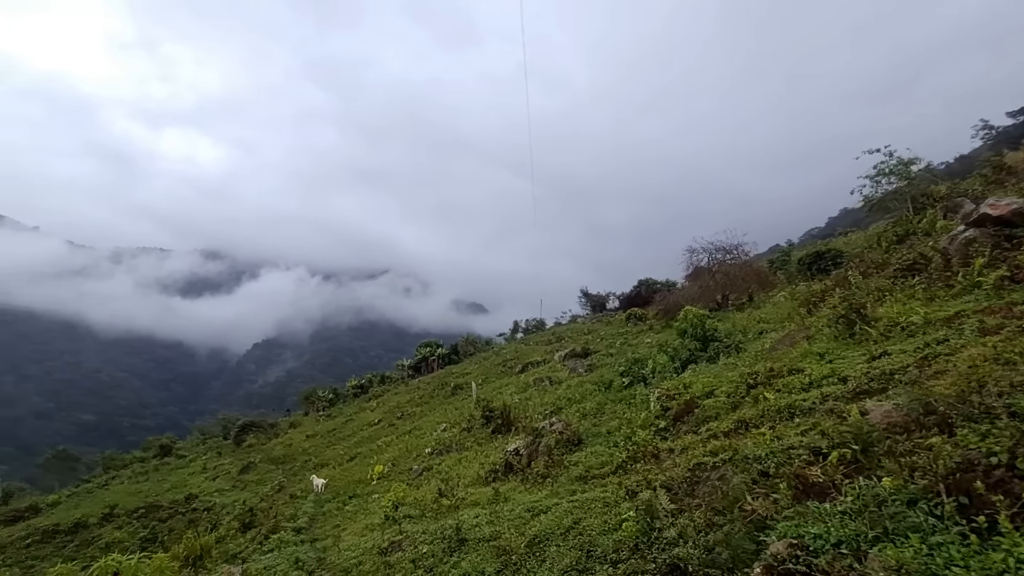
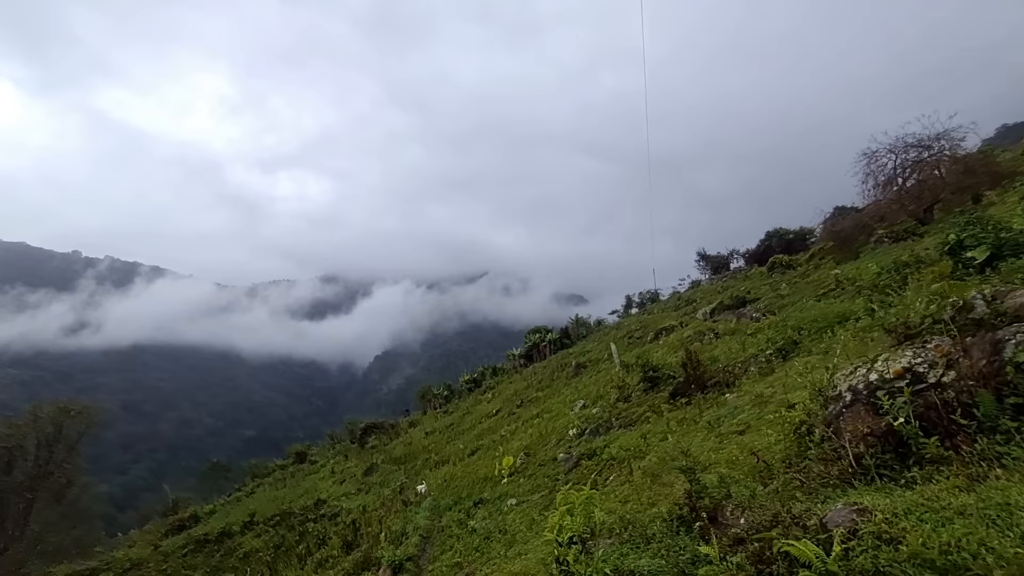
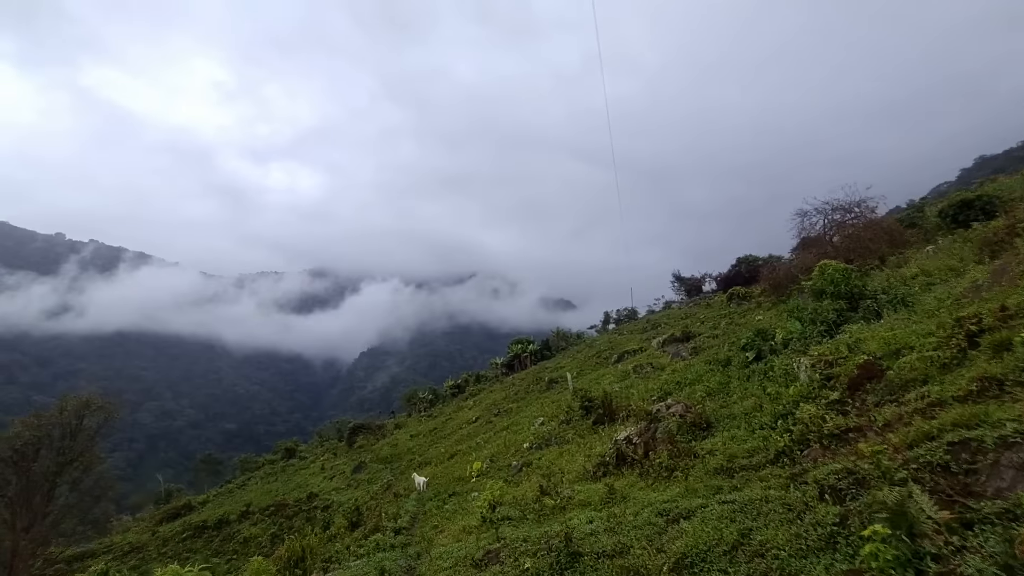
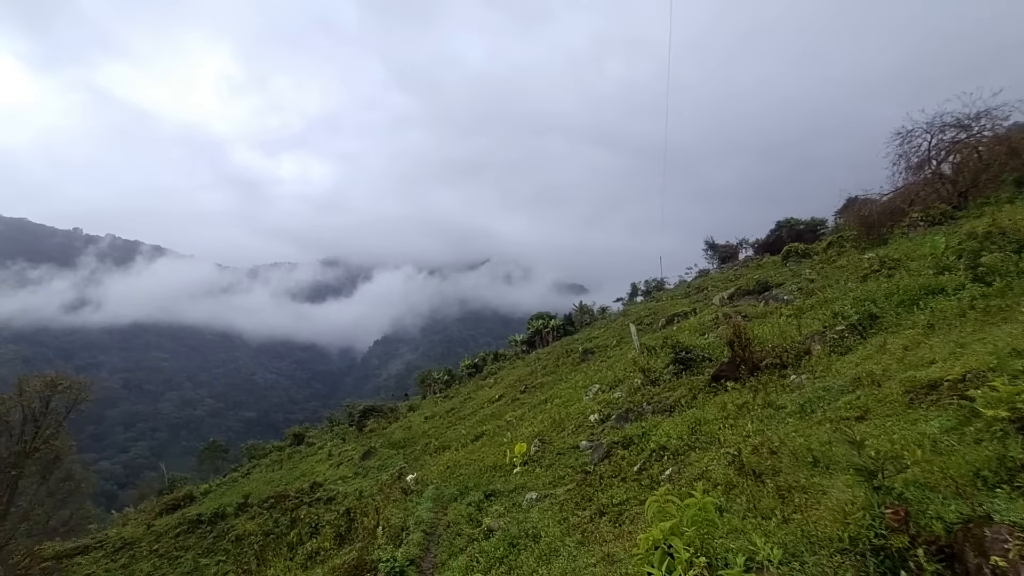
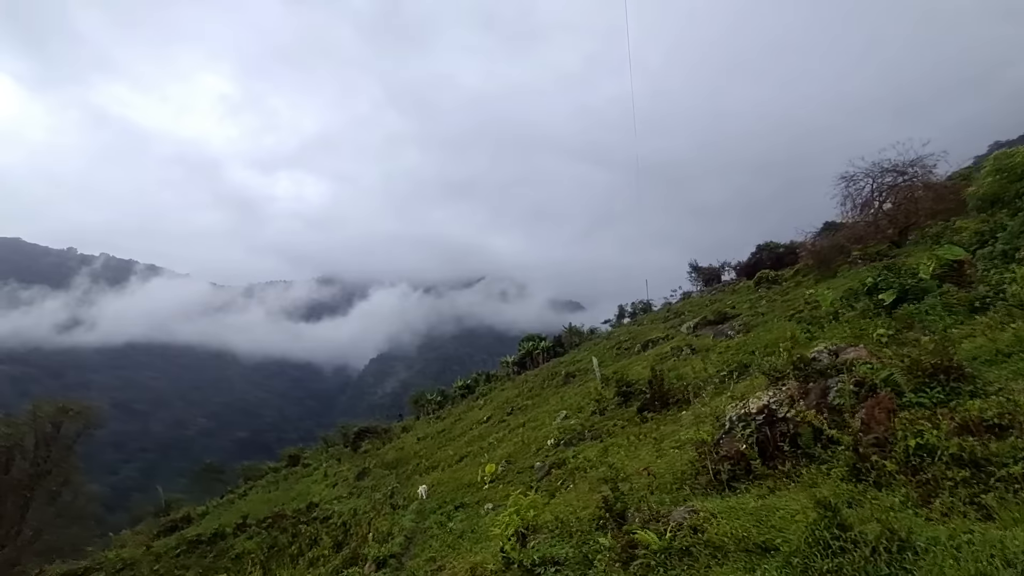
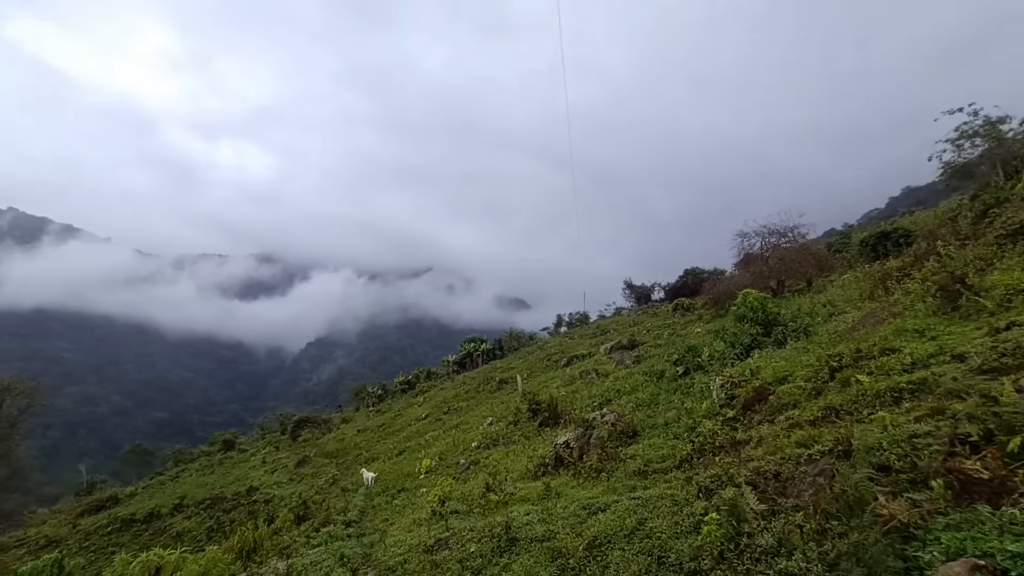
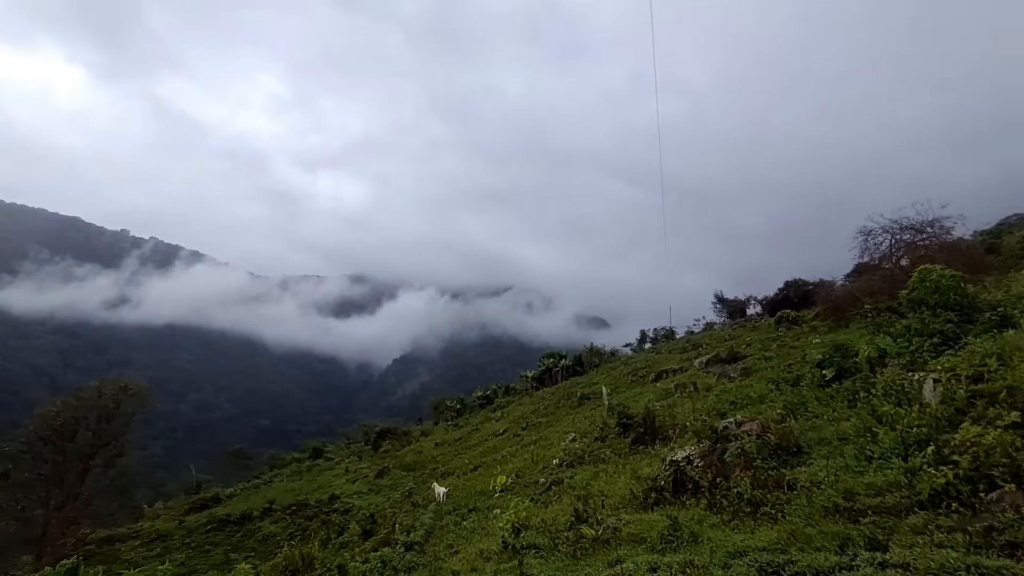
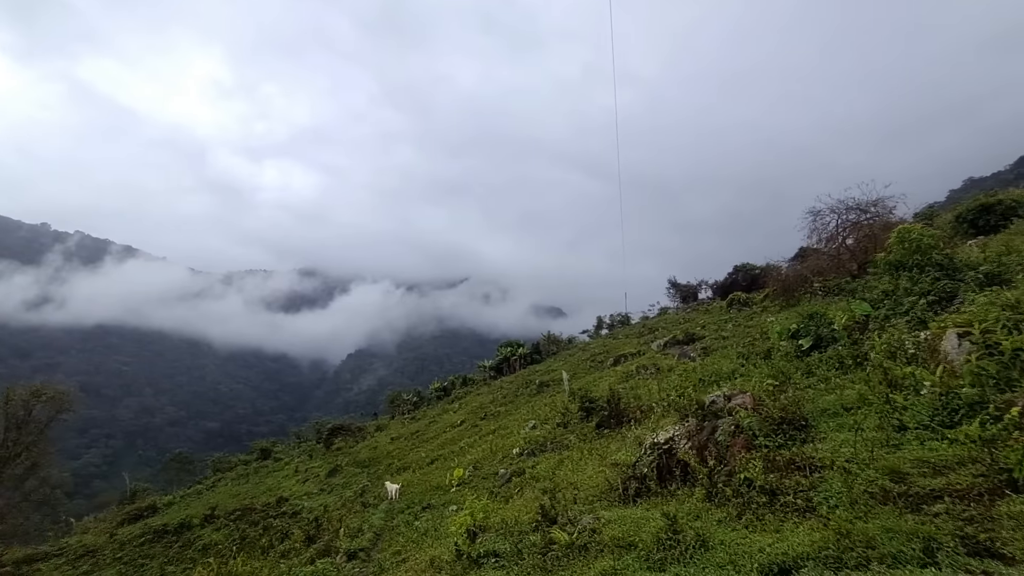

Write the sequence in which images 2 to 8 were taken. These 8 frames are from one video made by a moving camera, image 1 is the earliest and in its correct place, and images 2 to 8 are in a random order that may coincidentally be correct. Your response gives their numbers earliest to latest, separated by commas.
6, 3, 7, 8, 5, 2, 4
